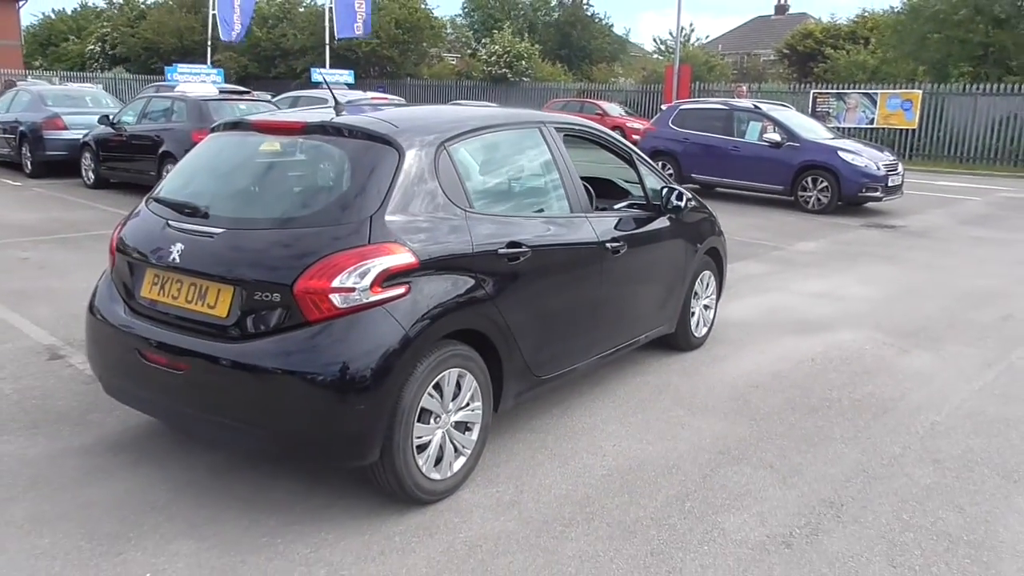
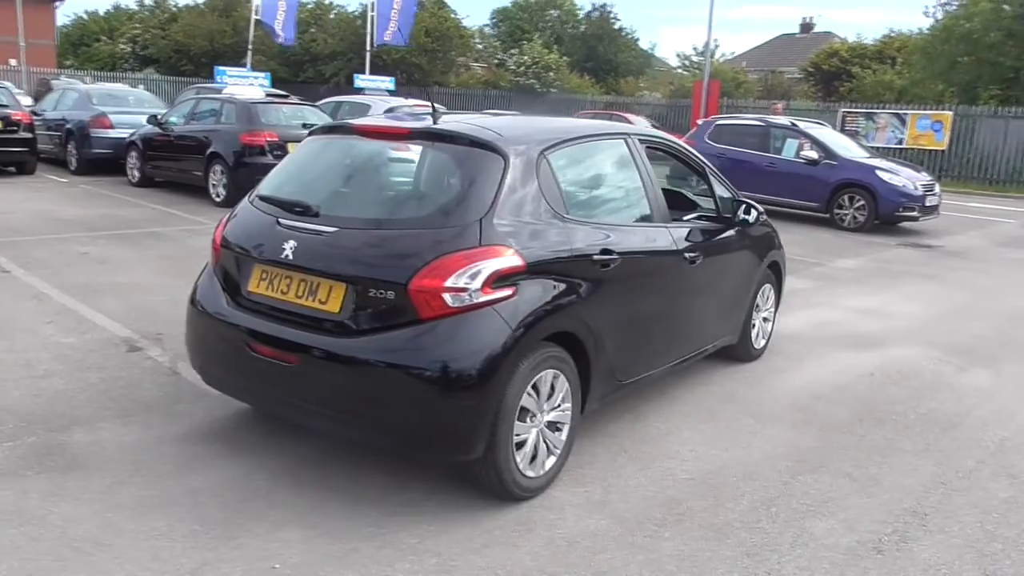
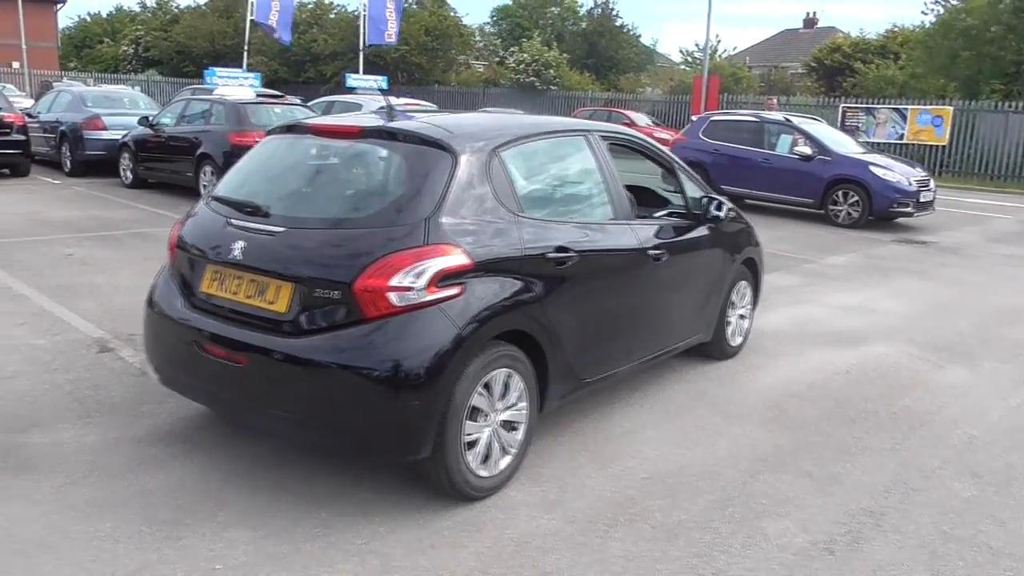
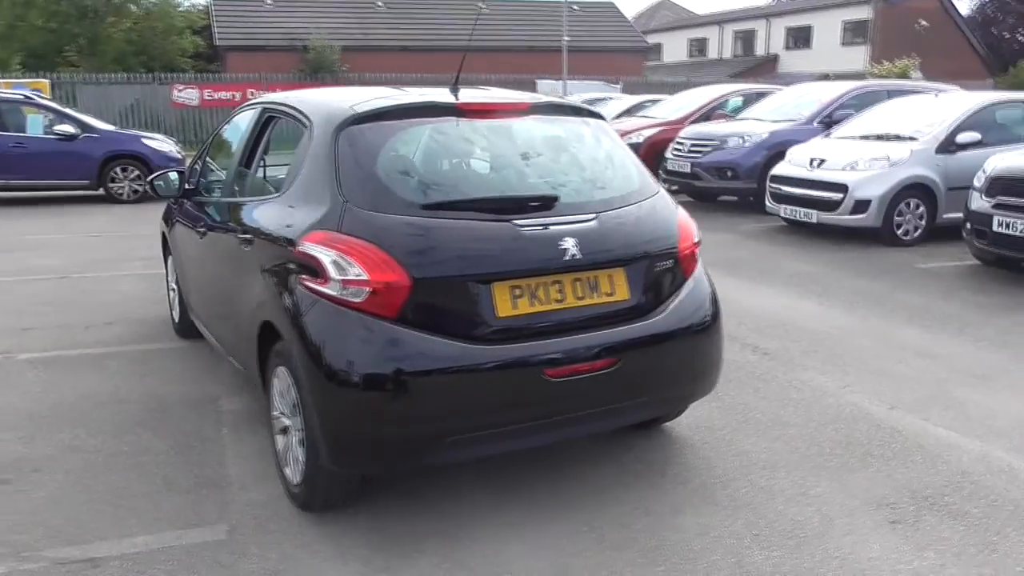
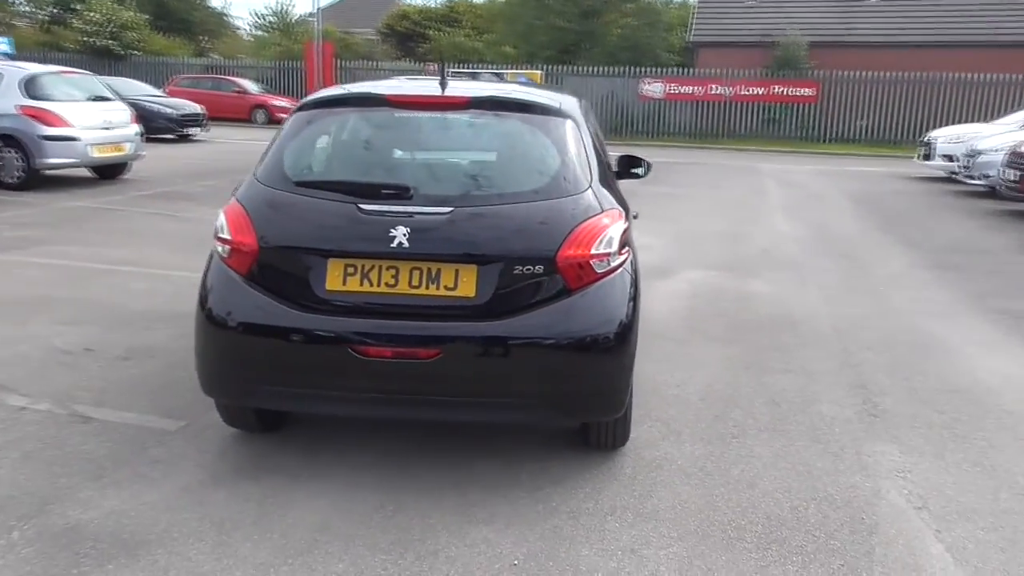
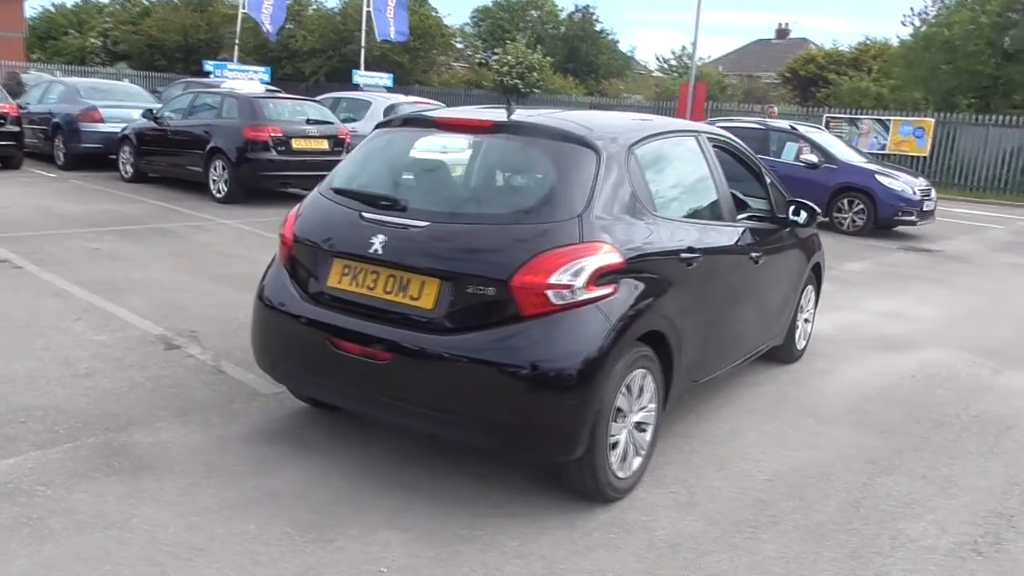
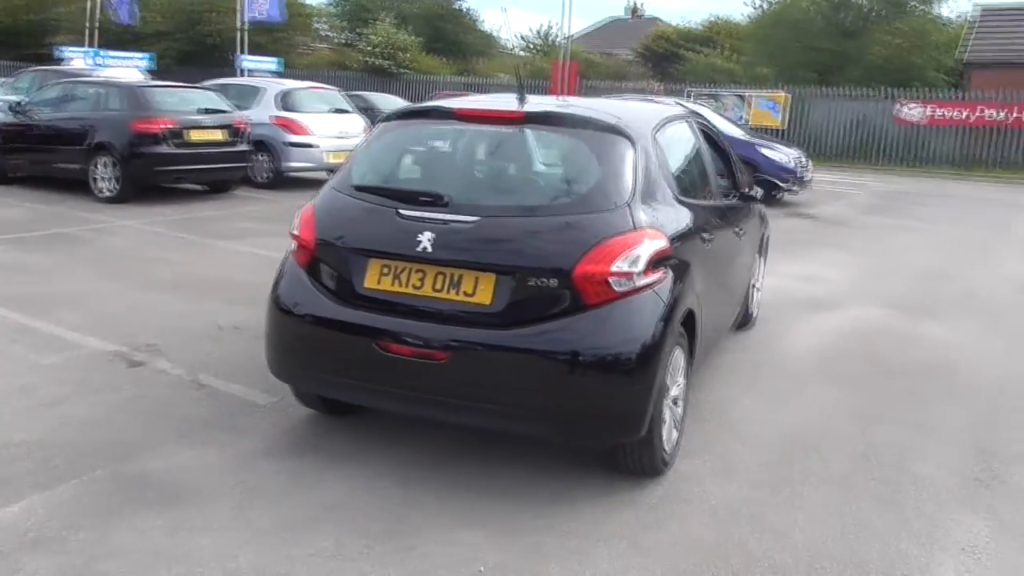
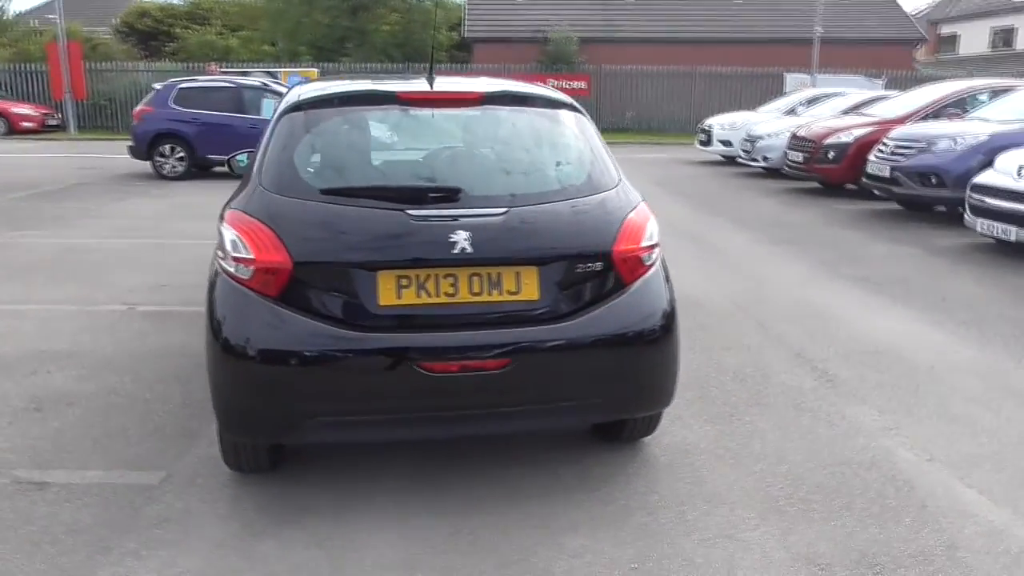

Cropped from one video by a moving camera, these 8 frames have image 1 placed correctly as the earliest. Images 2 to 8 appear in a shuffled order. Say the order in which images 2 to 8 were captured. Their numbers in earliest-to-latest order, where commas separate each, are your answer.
3, 2, 6, 7, 5, 8, 4
